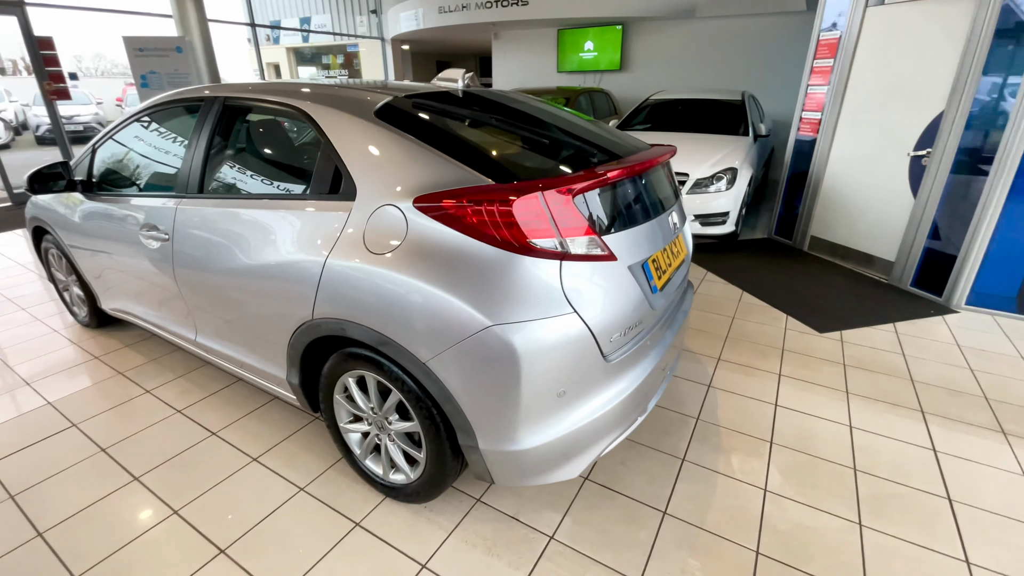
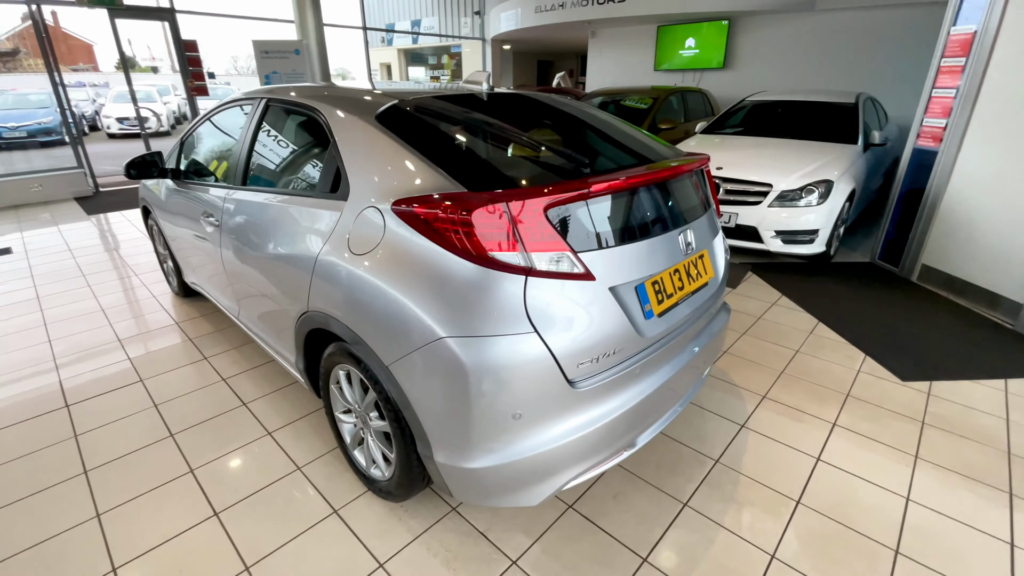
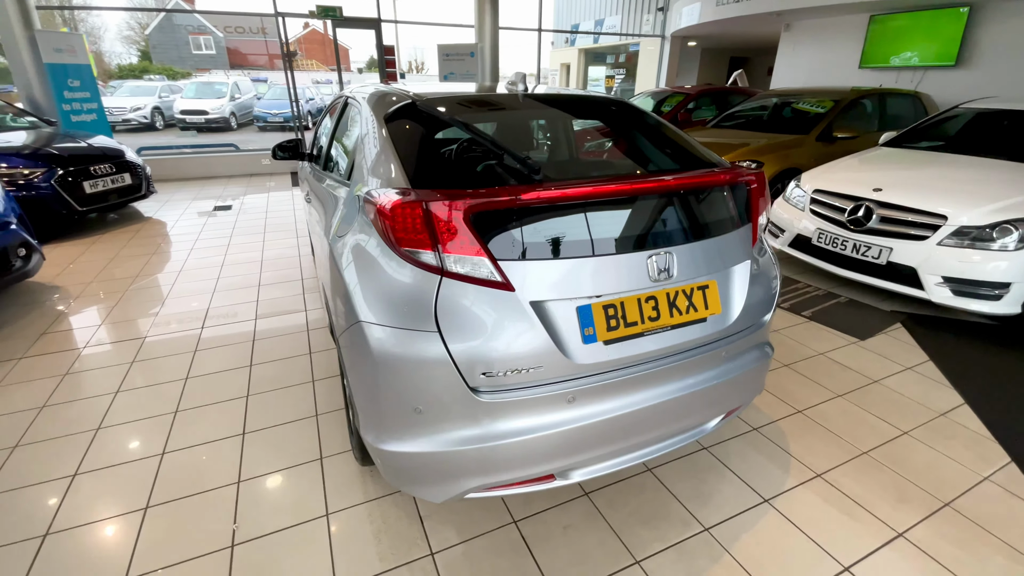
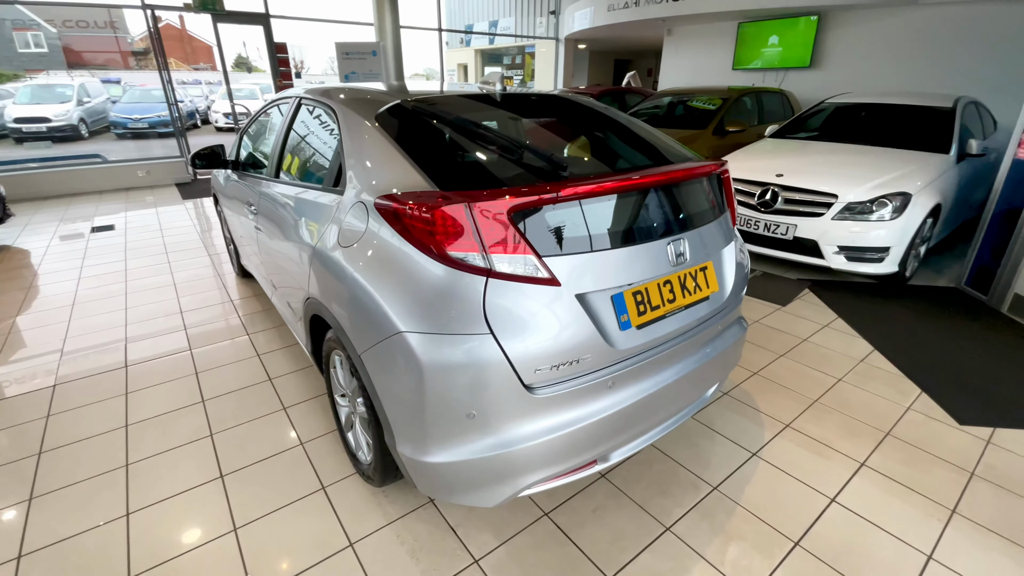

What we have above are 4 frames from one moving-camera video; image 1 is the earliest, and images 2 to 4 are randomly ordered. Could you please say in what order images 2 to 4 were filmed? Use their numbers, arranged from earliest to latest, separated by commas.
2, 4, 3
